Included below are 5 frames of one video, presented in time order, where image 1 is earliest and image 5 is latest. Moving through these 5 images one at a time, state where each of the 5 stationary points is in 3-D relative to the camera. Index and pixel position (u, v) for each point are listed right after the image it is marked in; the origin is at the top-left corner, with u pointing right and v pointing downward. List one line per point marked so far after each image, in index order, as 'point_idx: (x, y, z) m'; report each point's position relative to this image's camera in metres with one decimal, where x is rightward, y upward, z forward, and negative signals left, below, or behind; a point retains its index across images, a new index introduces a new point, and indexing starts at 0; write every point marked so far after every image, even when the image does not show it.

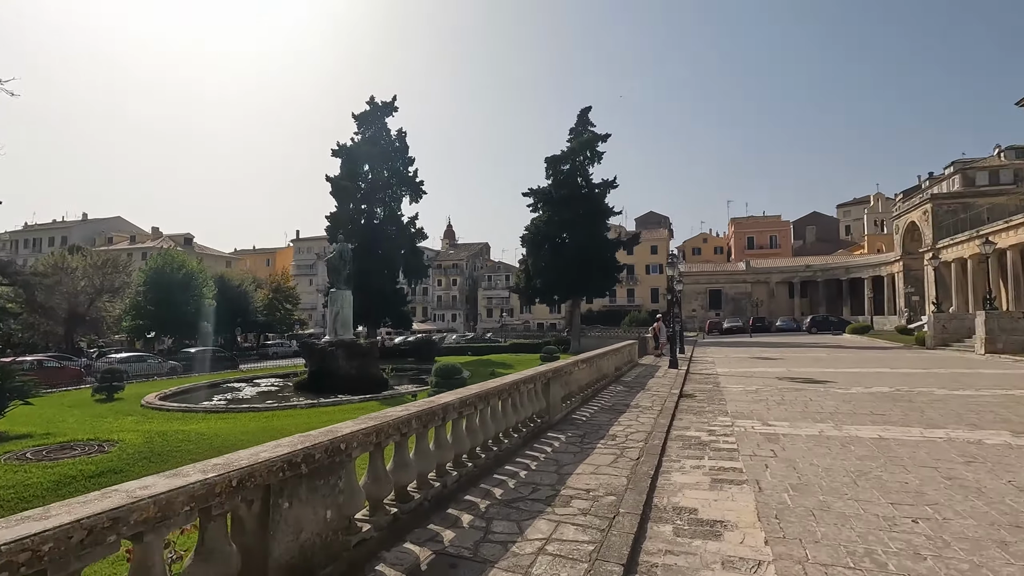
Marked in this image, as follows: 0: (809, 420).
0: (+4.3, -1.9, +7.8) m
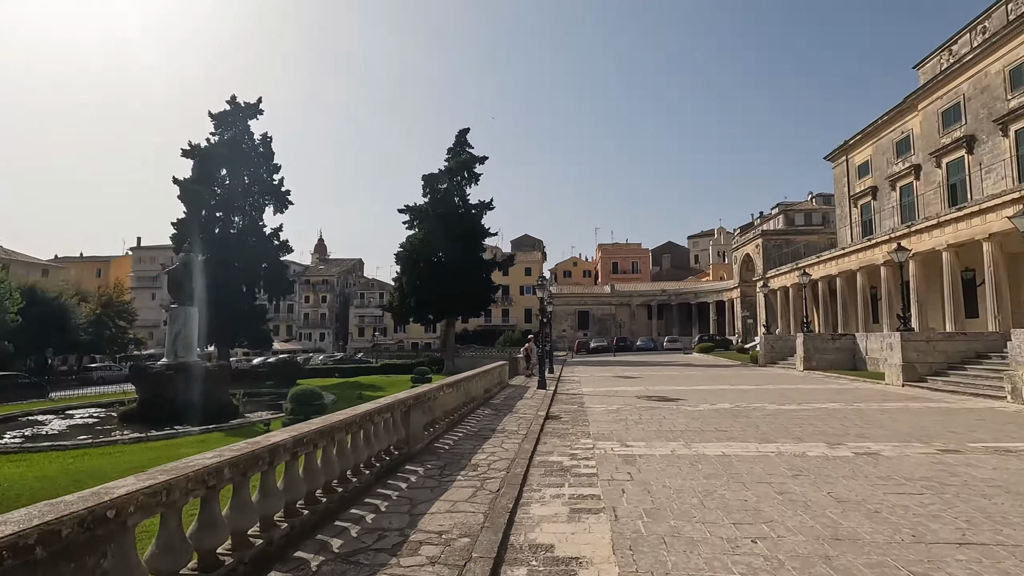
0: (+2.3, -2.3, +8.1) m
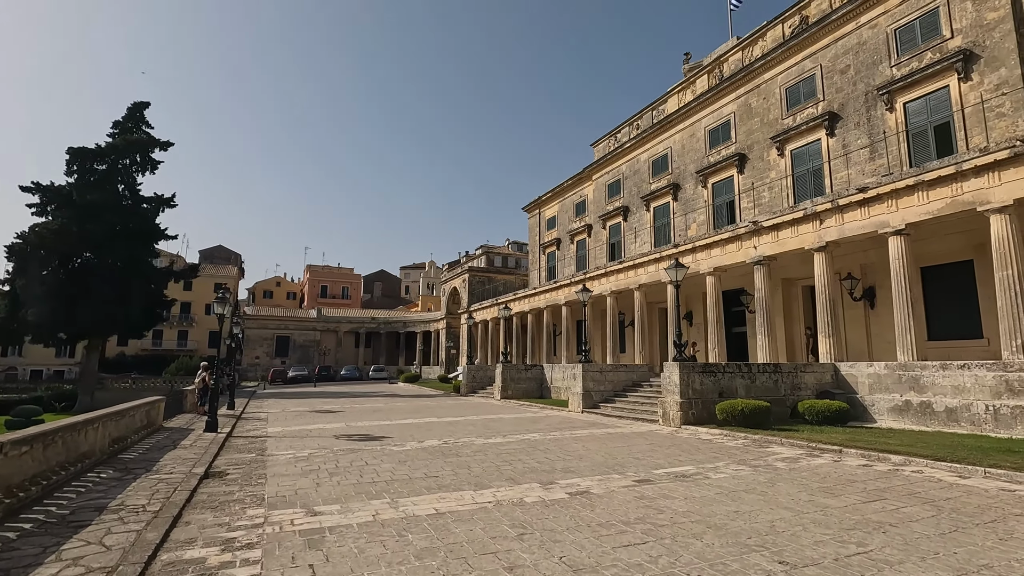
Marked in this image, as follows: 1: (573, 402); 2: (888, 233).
0: (-1.8, -2.5, +6.3) m
1: (+1.9, -3.6, +17.0) m
2: (+10.2, +1.5, +14.4) m
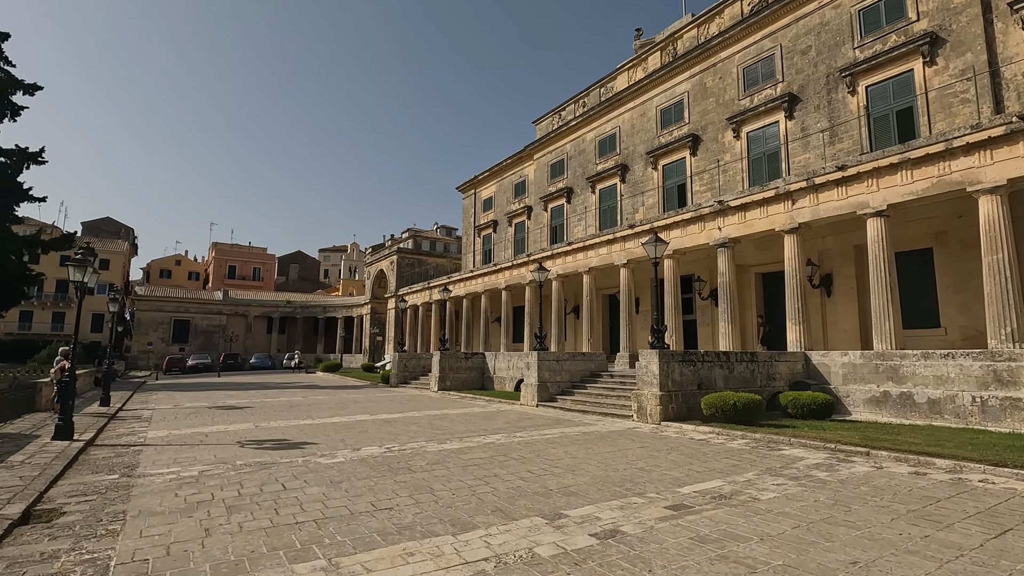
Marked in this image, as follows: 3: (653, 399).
0: (-1.7, -2.0, +4.0) m
1: (+0.4, -3.0, +15.0) m
2: (+9.0, +1.9, +13.6) m
3: (+3.0, -2.3, +11.3) m
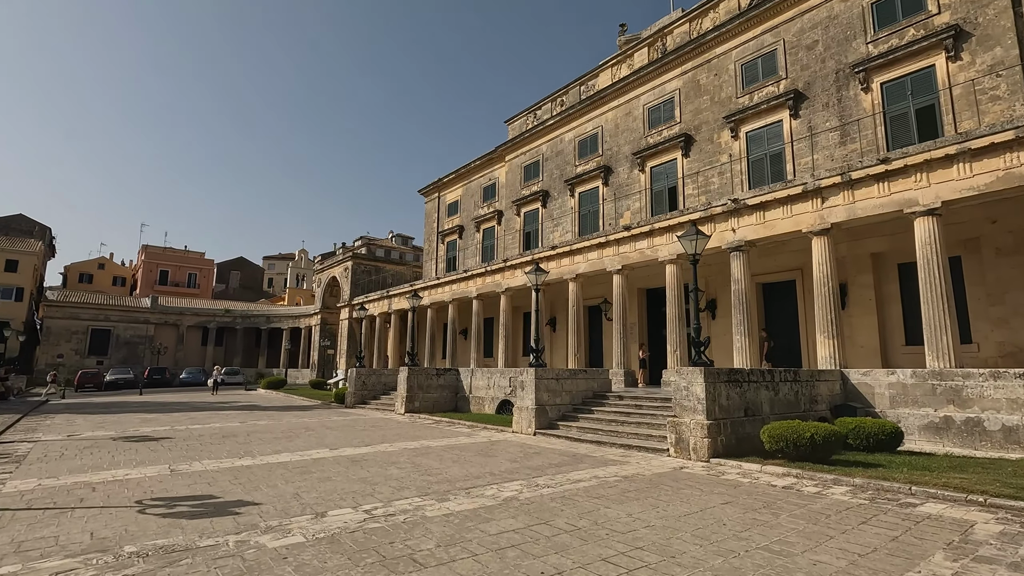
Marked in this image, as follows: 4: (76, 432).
0: (-0.9, -1.8, +1.3) m
1: (+0.2, -3.1, +12.5) m
2: (+9.0, +1.7, +12.0) m
3: (+3.1, -2.4, +9.0) m
4: (-11.0, -3.6, +13.6) m
